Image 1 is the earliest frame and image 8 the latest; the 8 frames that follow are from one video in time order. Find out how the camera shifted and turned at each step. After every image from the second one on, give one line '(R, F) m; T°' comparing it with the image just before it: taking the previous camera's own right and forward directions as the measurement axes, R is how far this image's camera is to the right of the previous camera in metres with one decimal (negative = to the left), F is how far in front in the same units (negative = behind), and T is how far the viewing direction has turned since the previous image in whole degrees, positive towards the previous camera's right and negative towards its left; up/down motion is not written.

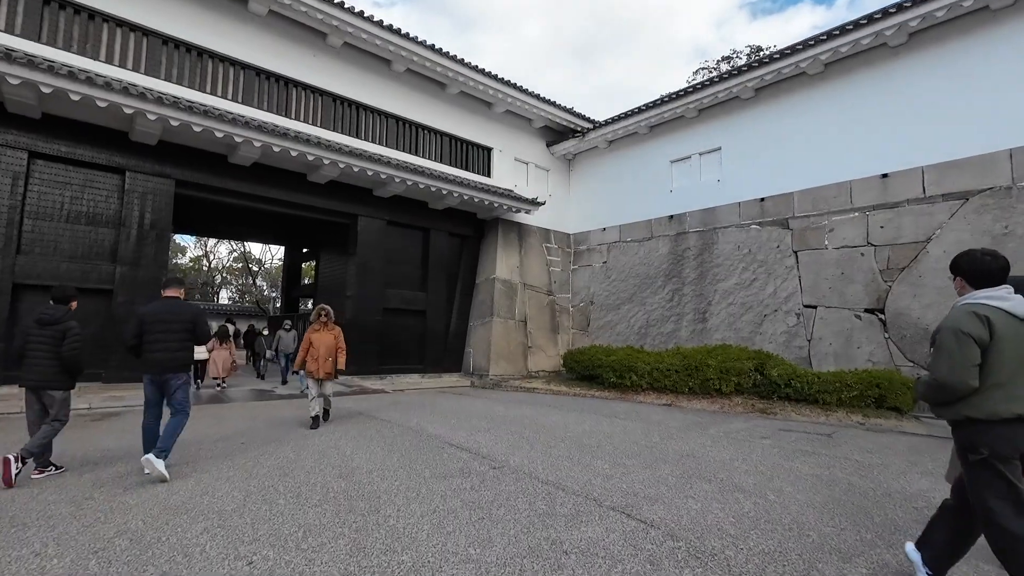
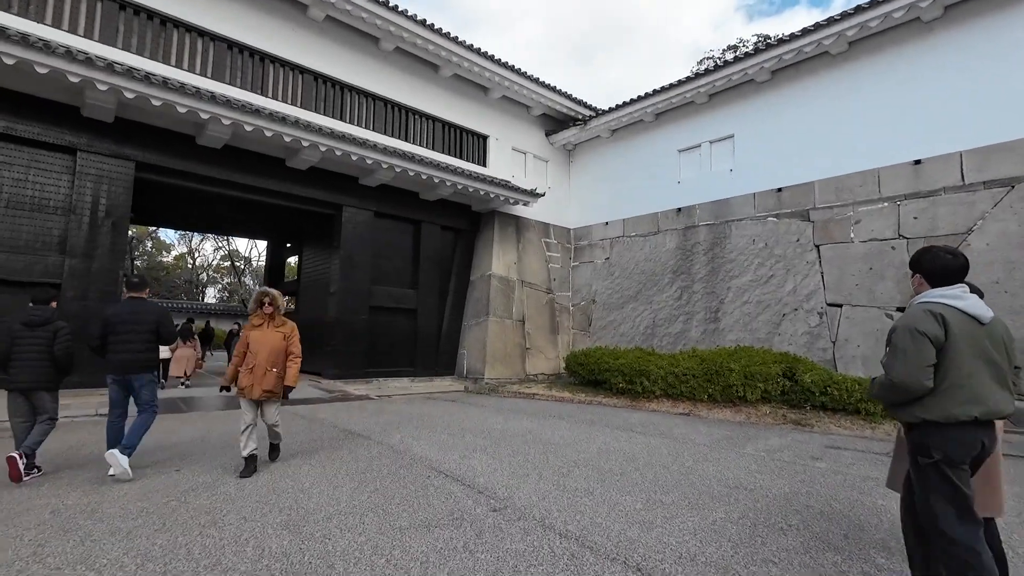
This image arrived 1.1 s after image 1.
(-0.1, +0.9) m; +1°
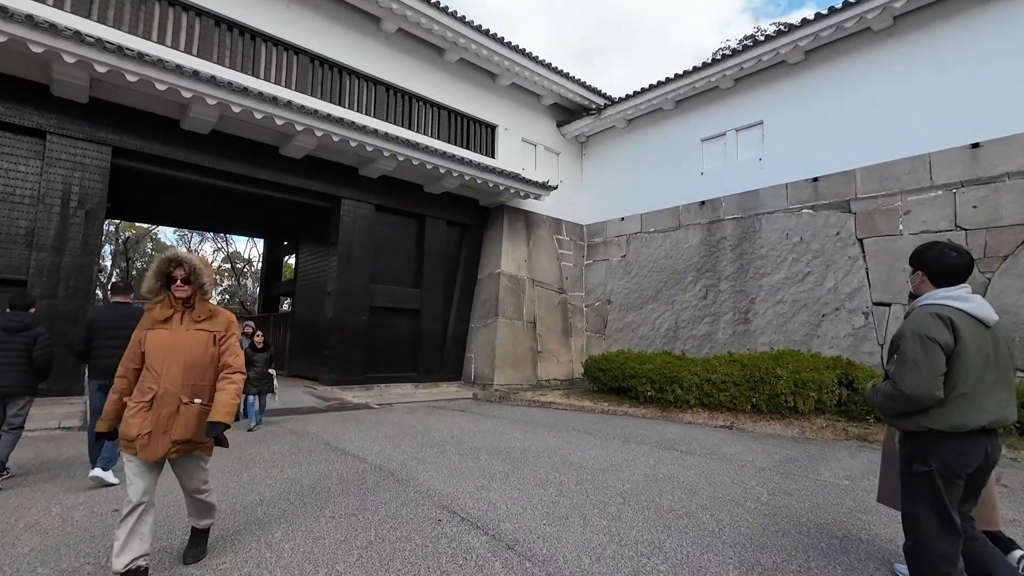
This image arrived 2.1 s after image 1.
(-0.2, +0.8) m; 0°
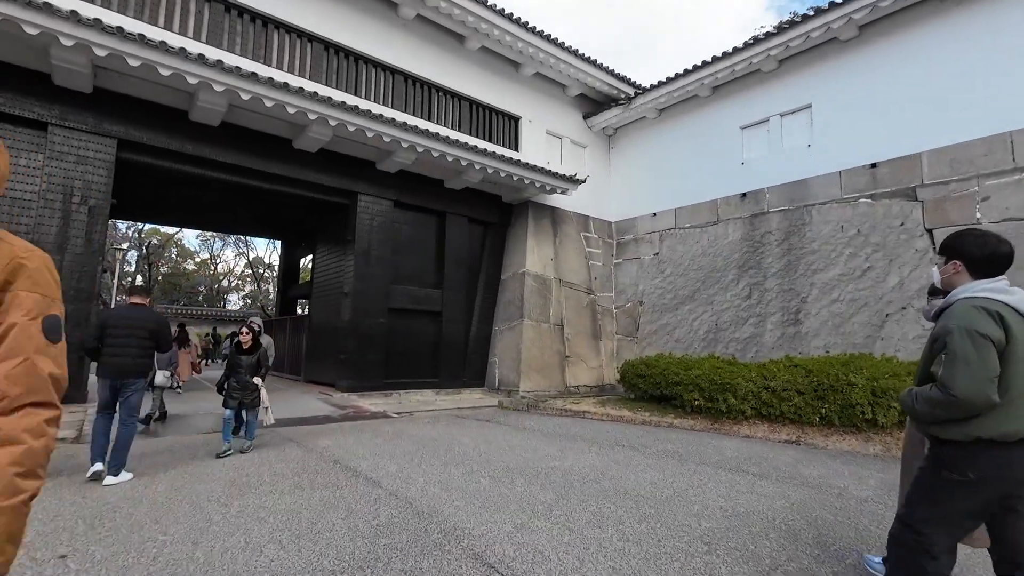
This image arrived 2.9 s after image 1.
(-0.1, +0.6) m; -2°
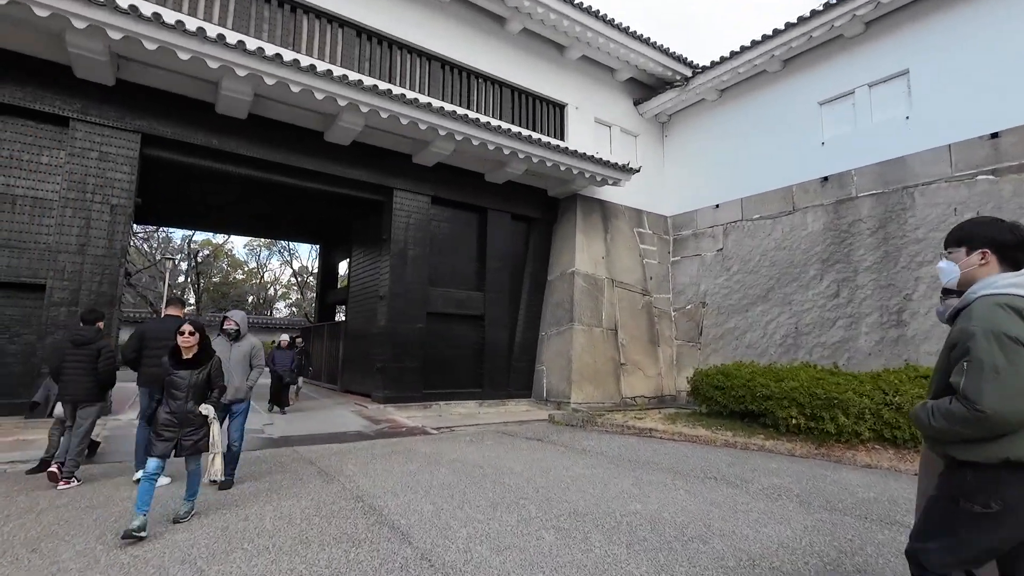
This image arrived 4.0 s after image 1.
(-0.2, +0.9) m; -5°
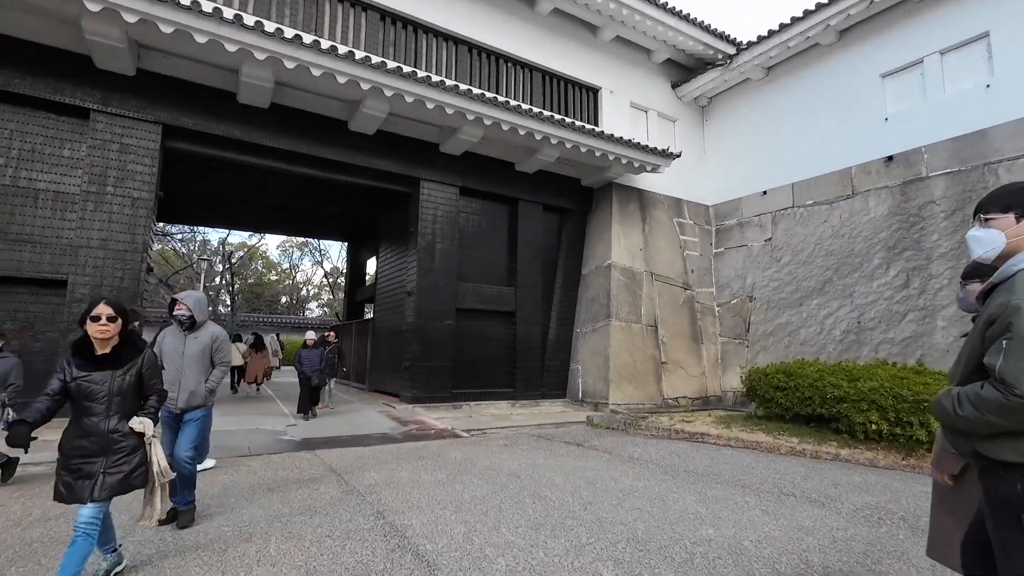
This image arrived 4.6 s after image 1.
(-0.1, +0.5) m; -3°
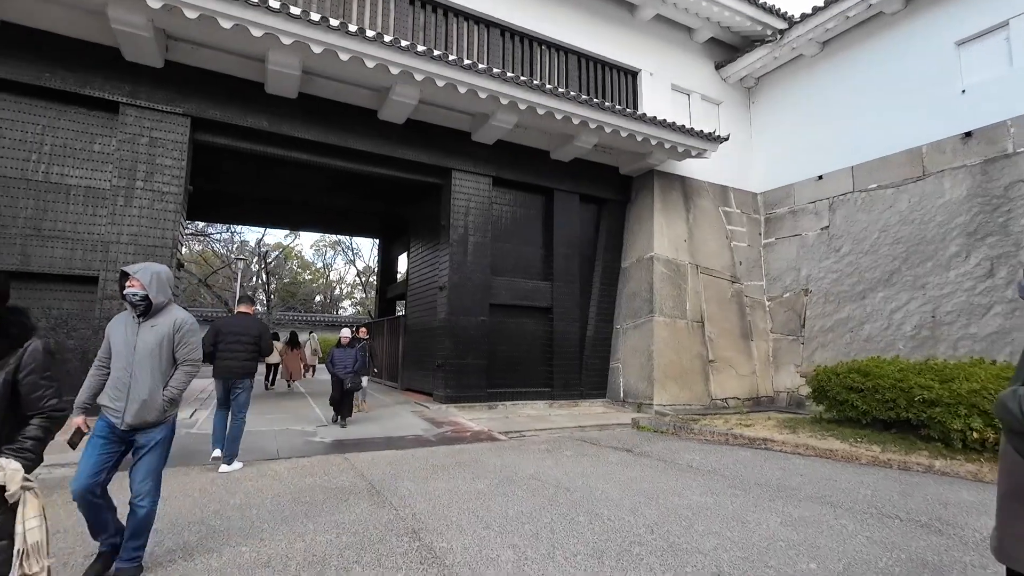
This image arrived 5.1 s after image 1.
(-0.1, +0.4) m; -3°
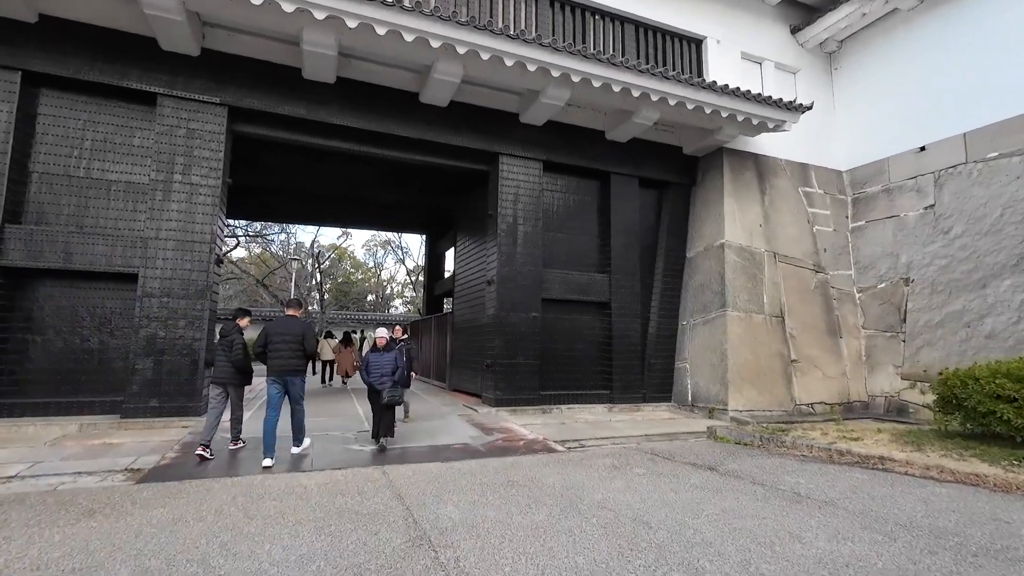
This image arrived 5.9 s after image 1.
(-0.1, +0.6) m; -6°
